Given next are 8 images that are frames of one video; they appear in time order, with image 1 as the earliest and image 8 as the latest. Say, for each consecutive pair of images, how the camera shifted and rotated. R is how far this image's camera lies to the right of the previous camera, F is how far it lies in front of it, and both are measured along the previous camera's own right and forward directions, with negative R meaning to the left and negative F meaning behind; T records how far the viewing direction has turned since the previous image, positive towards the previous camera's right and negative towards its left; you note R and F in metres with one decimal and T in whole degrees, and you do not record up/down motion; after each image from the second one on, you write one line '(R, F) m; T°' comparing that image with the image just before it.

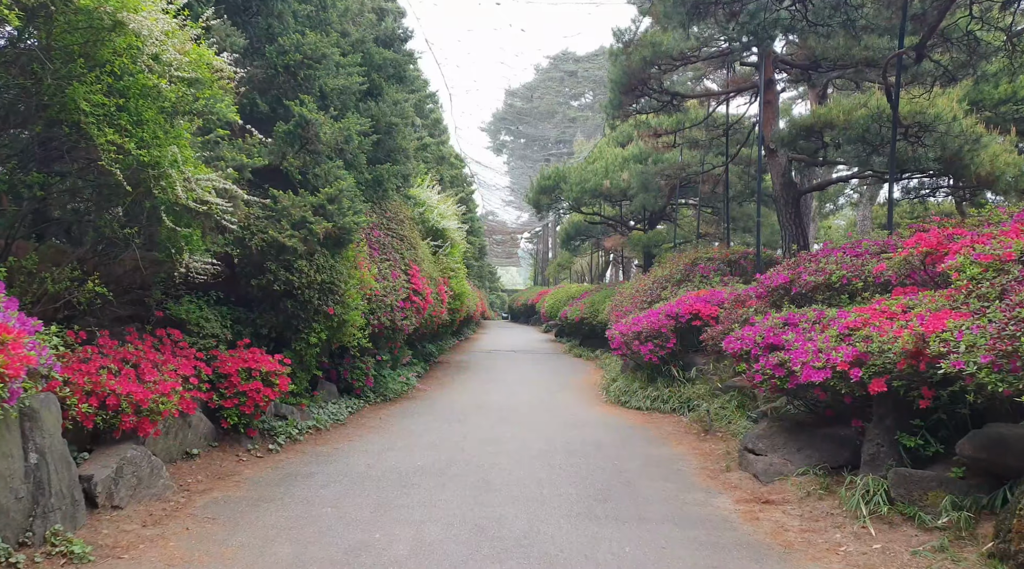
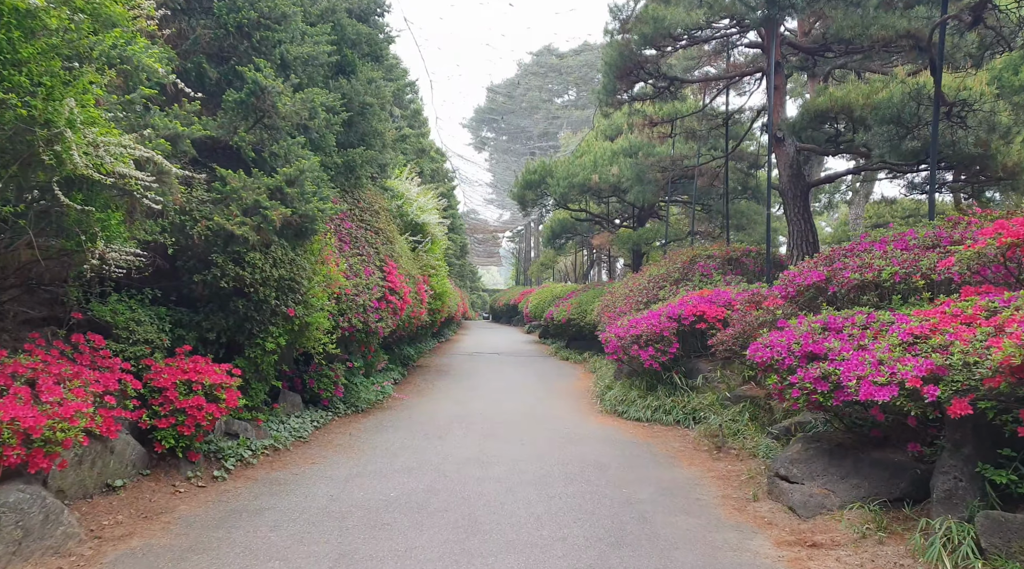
(-0.1, +0.9) m; +2°
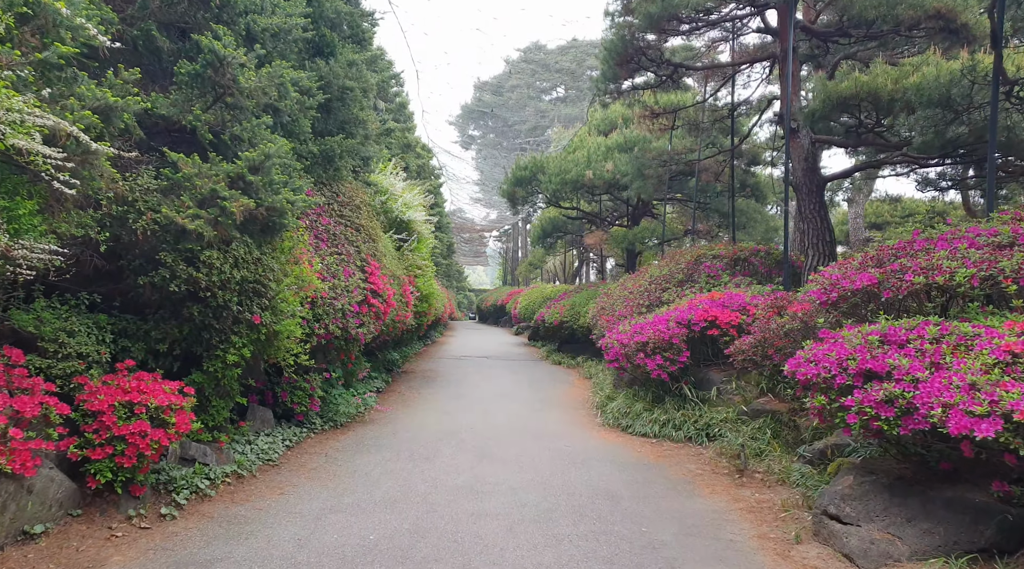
(-0.1, +0.8) m; +1°
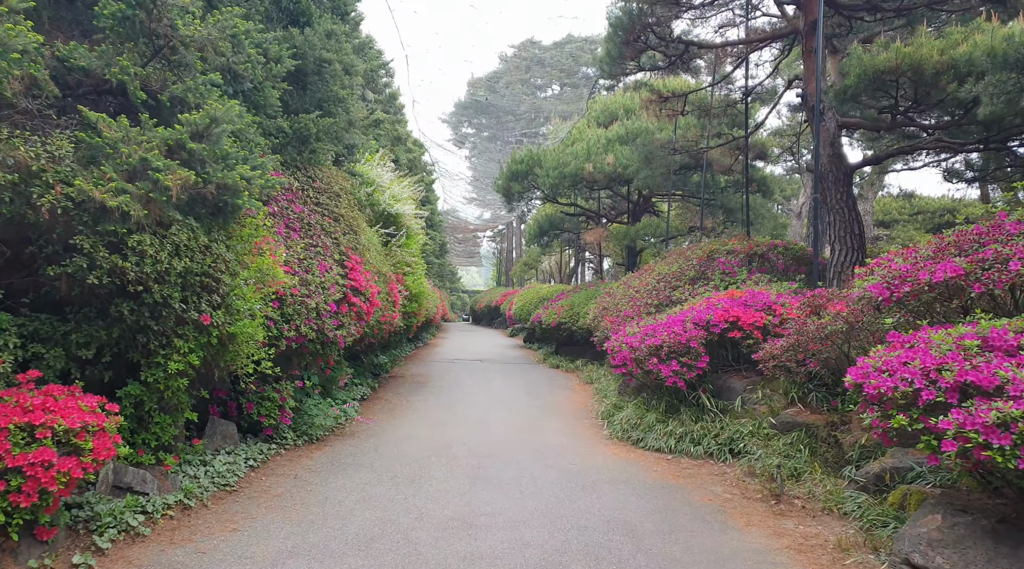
(0.0, +0.9) m; +1°
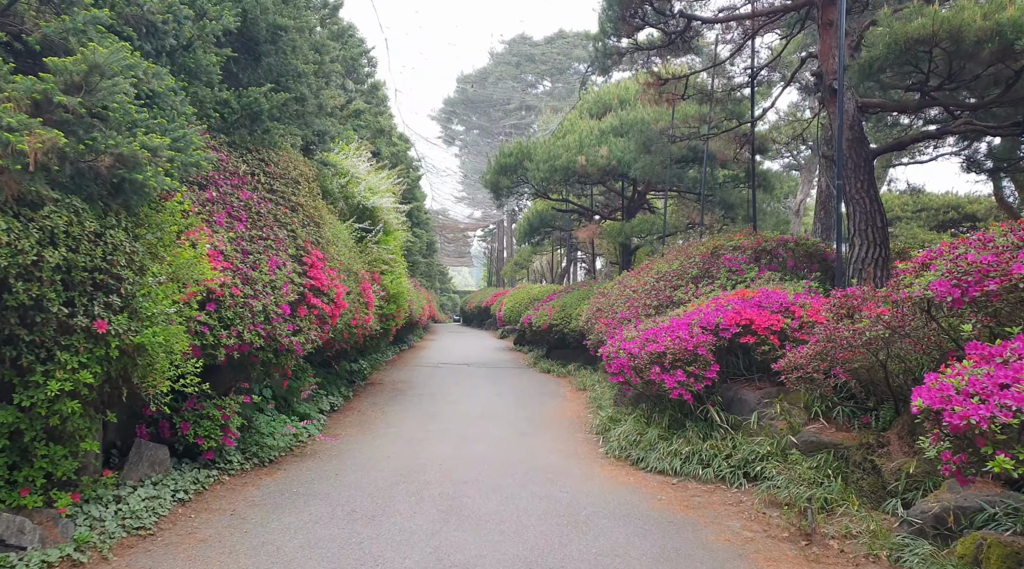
(+0.1, +0.9) m; +1°
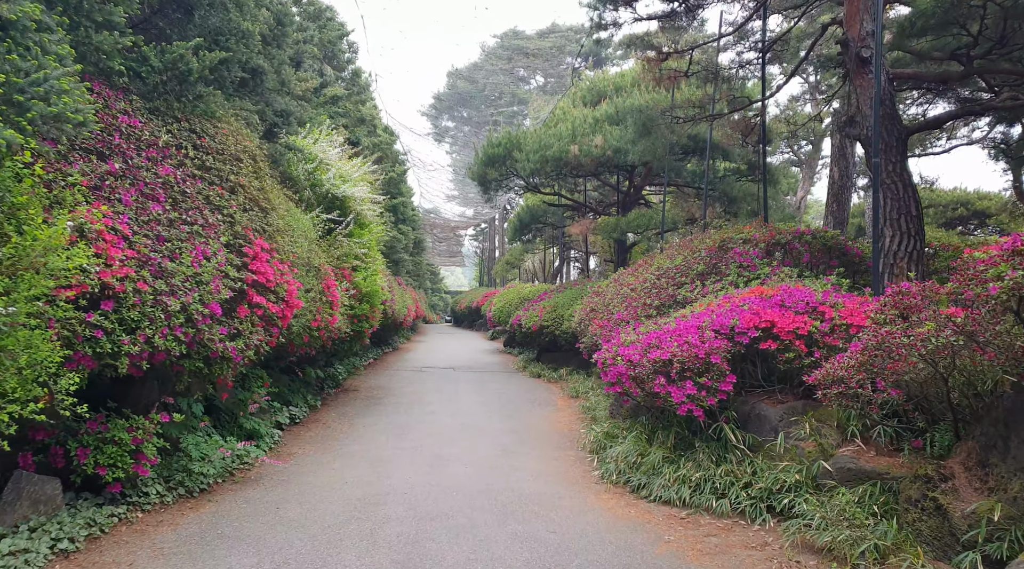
(+0.1, +1.0) m; +1°
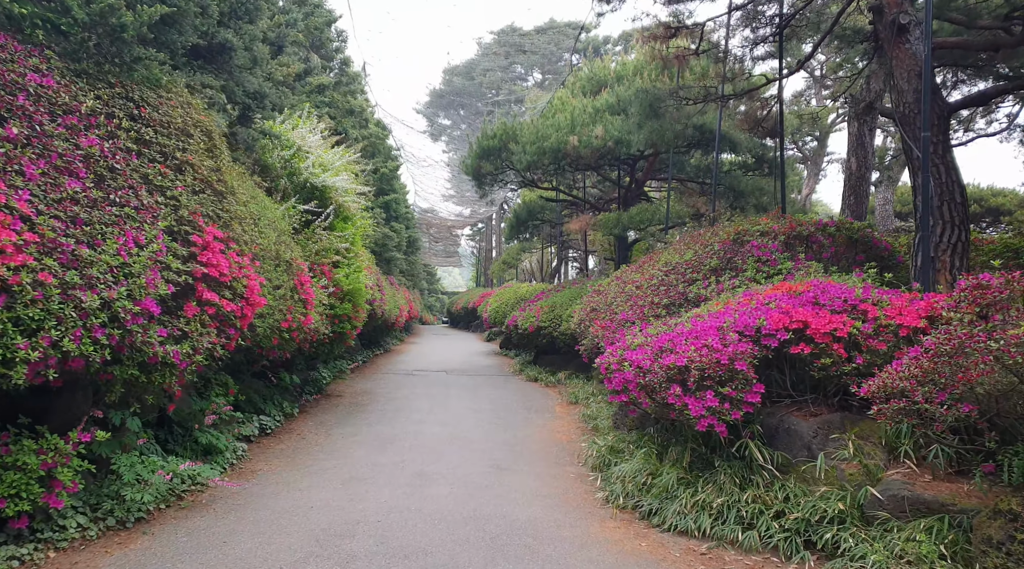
(0.0, +0.8) m; 0°
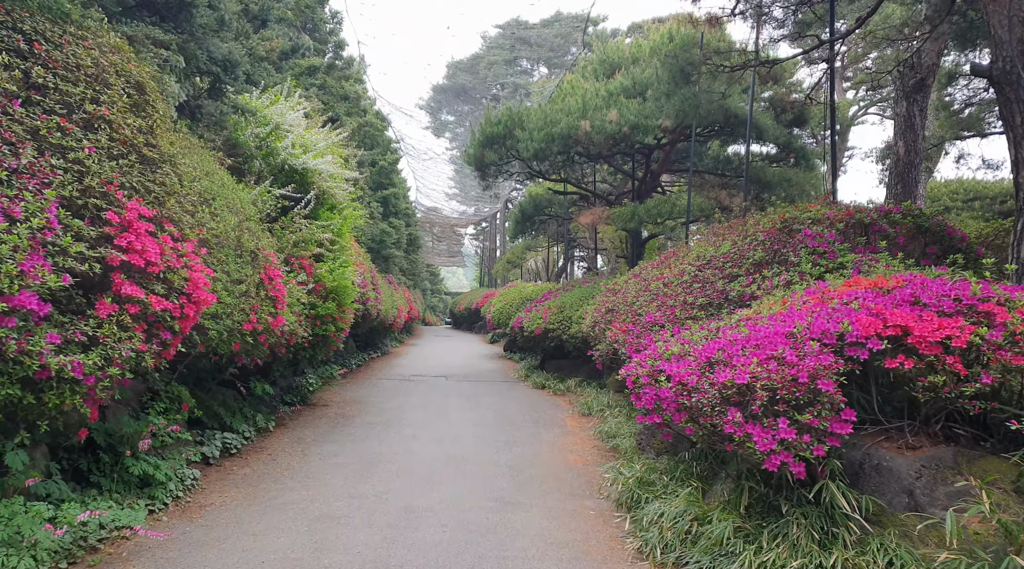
(0.0, +1.1) m; 0°
